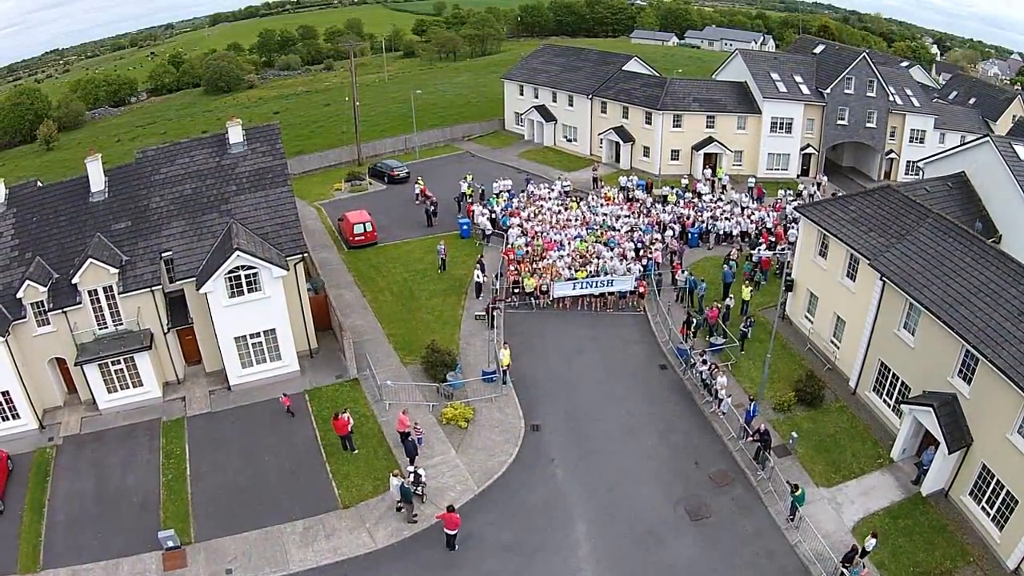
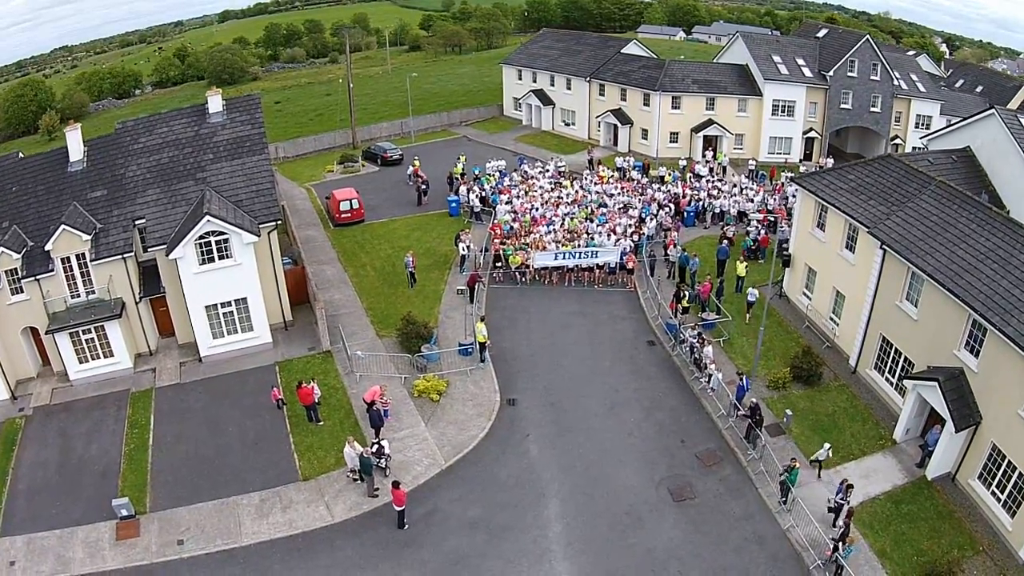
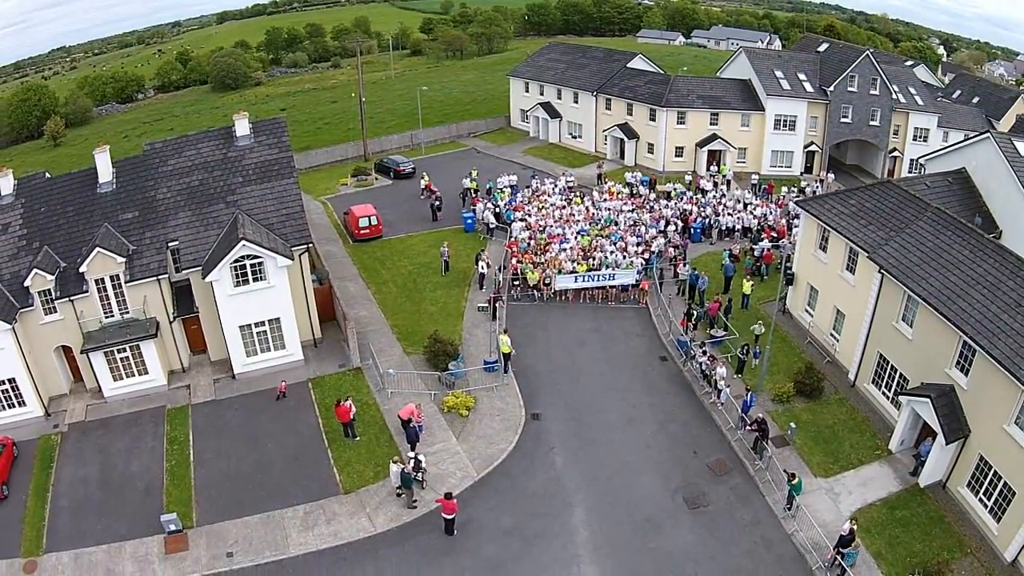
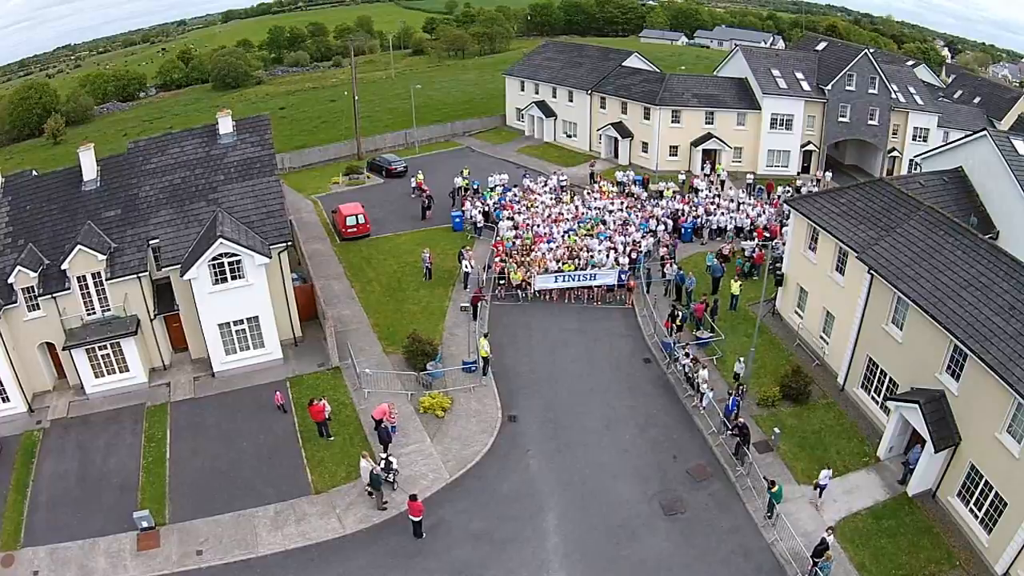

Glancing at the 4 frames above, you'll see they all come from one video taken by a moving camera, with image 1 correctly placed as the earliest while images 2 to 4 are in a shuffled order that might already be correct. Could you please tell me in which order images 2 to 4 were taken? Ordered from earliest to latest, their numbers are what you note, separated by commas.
3, 4, 2
